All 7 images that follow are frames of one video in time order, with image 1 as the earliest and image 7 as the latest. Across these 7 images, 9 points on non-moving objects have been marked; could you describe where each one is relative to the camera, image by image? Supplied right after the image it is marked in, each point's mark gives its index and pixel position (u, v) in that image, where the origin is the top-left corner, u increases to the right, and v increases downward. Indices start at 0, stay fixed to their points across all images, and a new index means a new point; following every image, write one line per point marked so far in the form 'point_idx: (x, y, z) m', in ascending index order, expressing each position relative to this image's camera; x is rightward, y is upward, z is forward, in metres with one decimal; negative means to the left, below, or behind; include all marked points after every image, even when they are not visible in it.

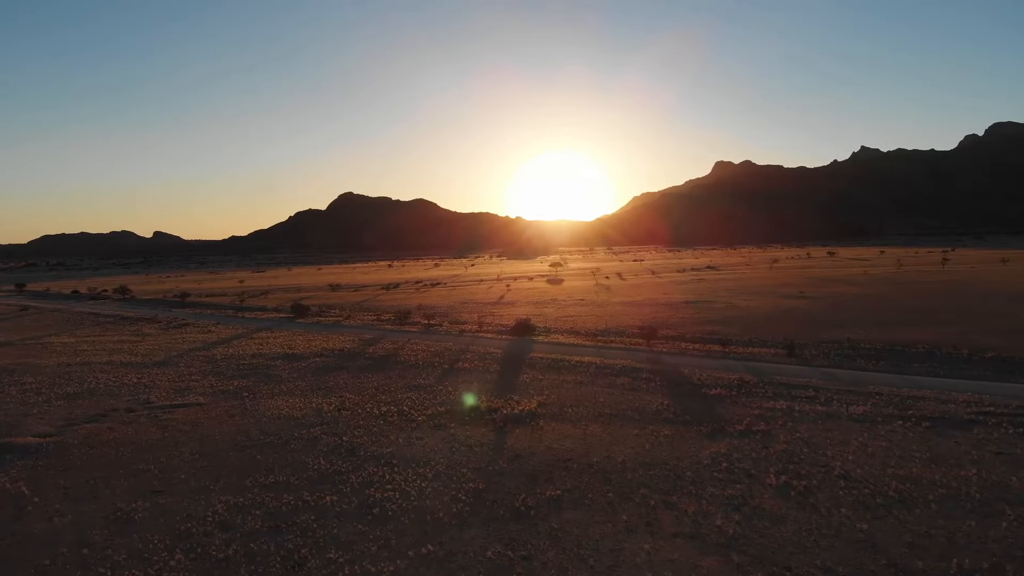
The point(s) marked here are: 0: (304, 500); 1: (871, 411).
0: (-4.5, -4.6, +13.7) m
1: (+11.0, -3.8, +19.4) m
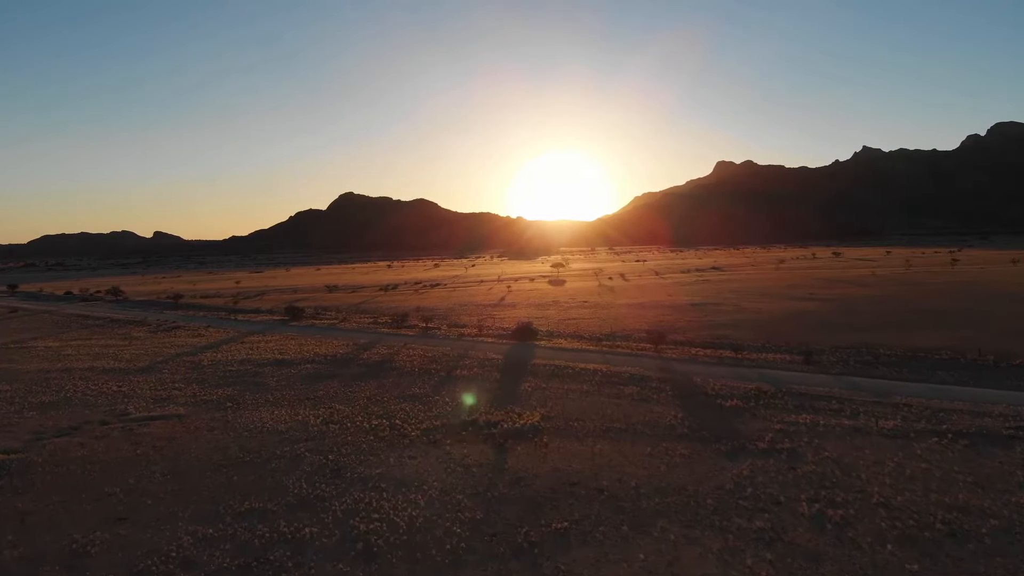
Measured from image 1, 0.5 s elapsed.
0: (-4.5, -4.7, +12.2) m
1: (+11.0, -3.9, +17.9) m
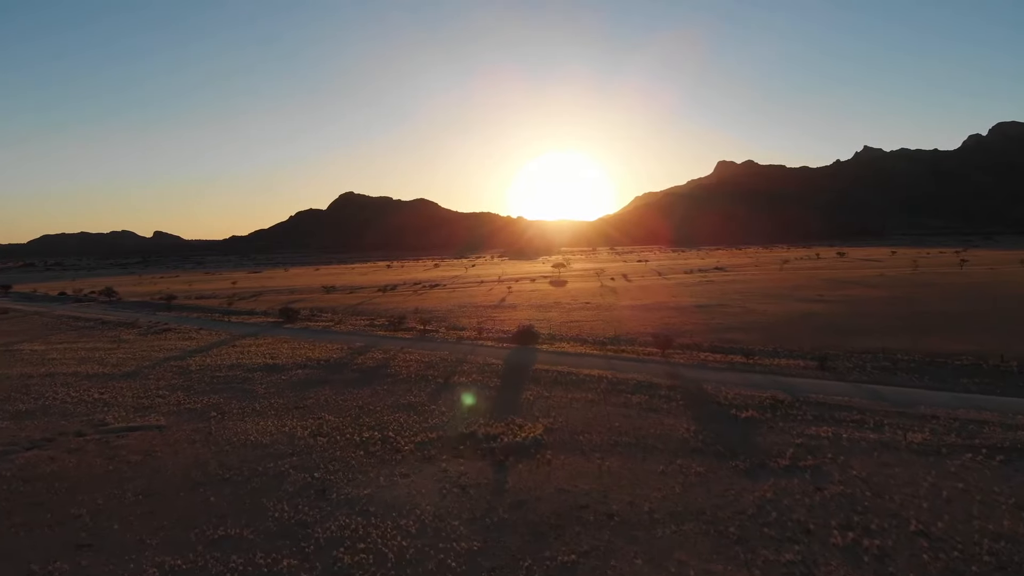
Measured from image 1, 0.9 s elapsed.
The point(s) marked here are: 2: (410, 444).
0: (-4.5, -4.8, +11.0) m
1: (+11.0, -4.0, +16.7) m
2: (-2.6, -4.1, +16.5) m
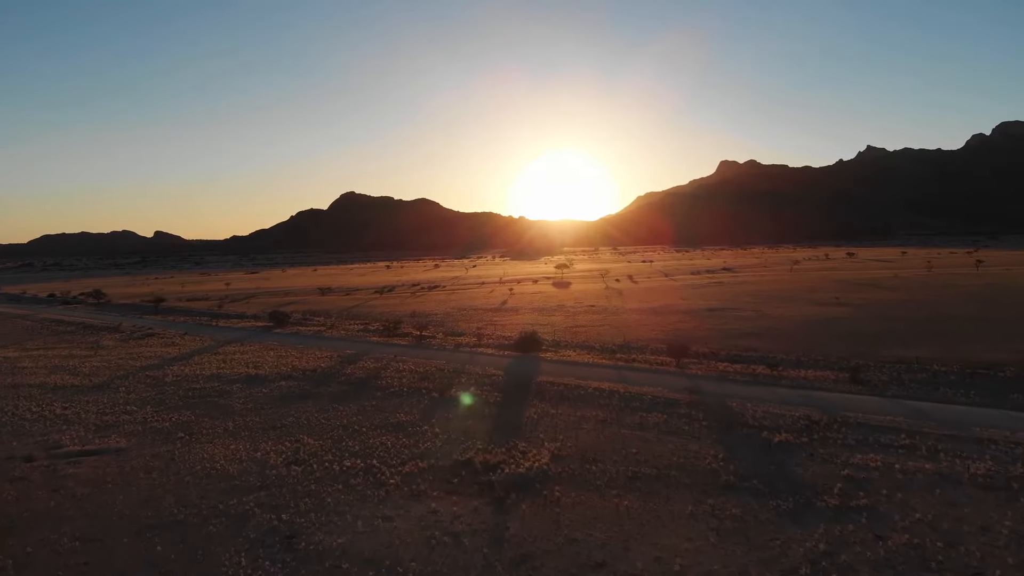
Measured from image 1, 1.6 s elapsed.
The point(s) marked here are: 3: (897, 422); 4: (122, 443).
0: (-4.4, -5.0, +8.9) m
1: (+11.1, -4.2, +14.5) m
2: (-2.6, -4.2, +14.3) m
3: (+11.0, -3.8, +18.1) m
4: (-11.4, -4.5, +18.5) m
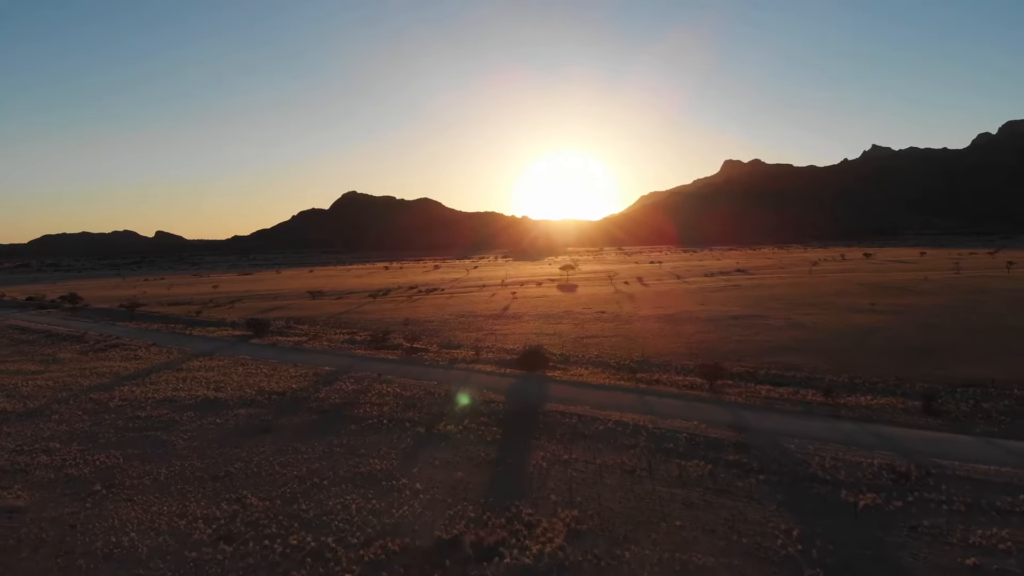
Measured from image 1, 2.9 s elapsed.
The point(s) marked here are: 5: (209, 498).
0: (-4.4, -5.3, +5.0) m
1: (+11.1, -4.5, +10.6) m
2: (-2.6, -4.6, +10.4) m
3: (+11.0, -4.1, +14.2) m
4: (-11.3, -4.8, +14.6) m
5: (-6.7, -4.6, +13.9) m
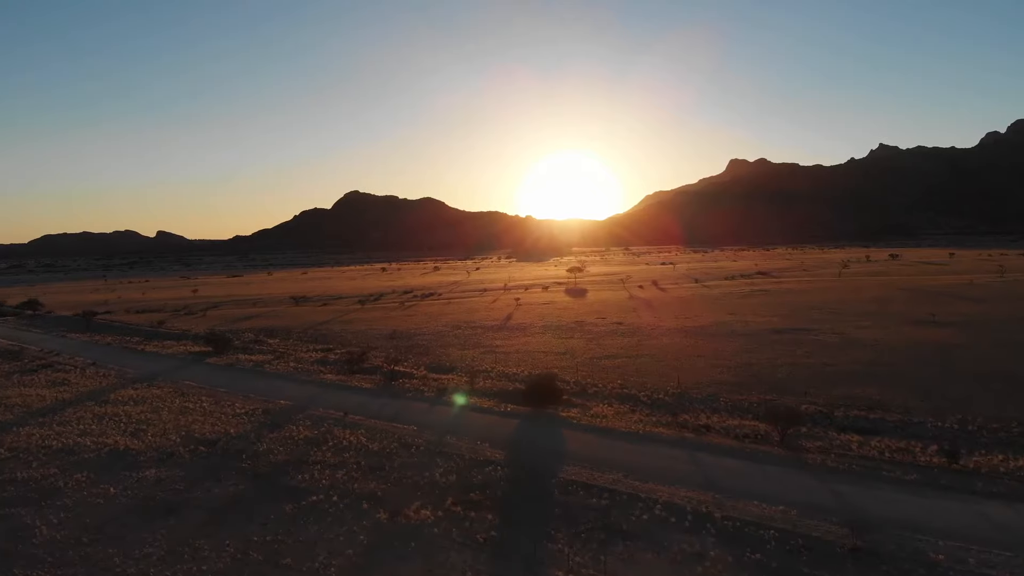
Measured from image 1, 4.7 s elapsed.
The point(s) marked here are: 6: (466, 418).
0: (-4.4, -5.8, -0.4) m
1: (+11.1, -4.9, +5.1) m
2: (-2.6, -5.0, +5.0) m
3: (+11.0, -4.6, +8.7) m
4: (-11.3, -5.3, +9.3) m
5: (-6.6, -5.0, +8.5) m
6: (-1.3, -3.8, +18.4) m
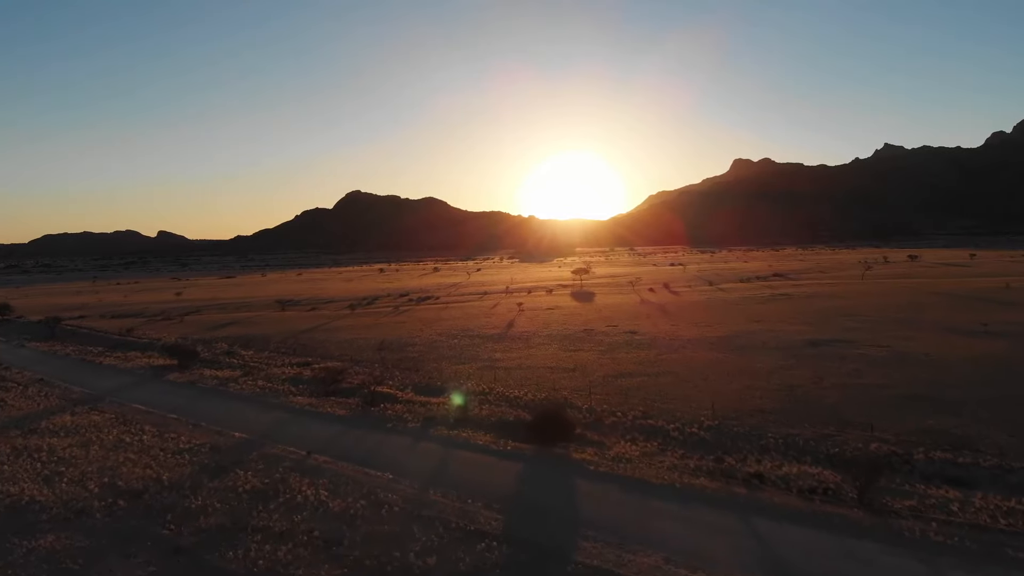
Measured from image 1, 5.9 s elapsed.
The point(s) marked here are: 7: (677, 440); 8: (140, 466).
0: (-4.5, -6.0, -3.9) m
1: (+11.1, -5.2, +1.5) m
2: (-2.6, -5.3, +1.5) m
3: (+11.0, -4.9, +5.1) m
4: (-11.3, -5.5, +5.8) m
5: (-6.7, -5.3, +5.0) m
6: (-1.3, -4.0, +14.9) m
7: (+4.2, -3.9, +16.3) m
8: (-9.1, -4.3, +15.8) m
